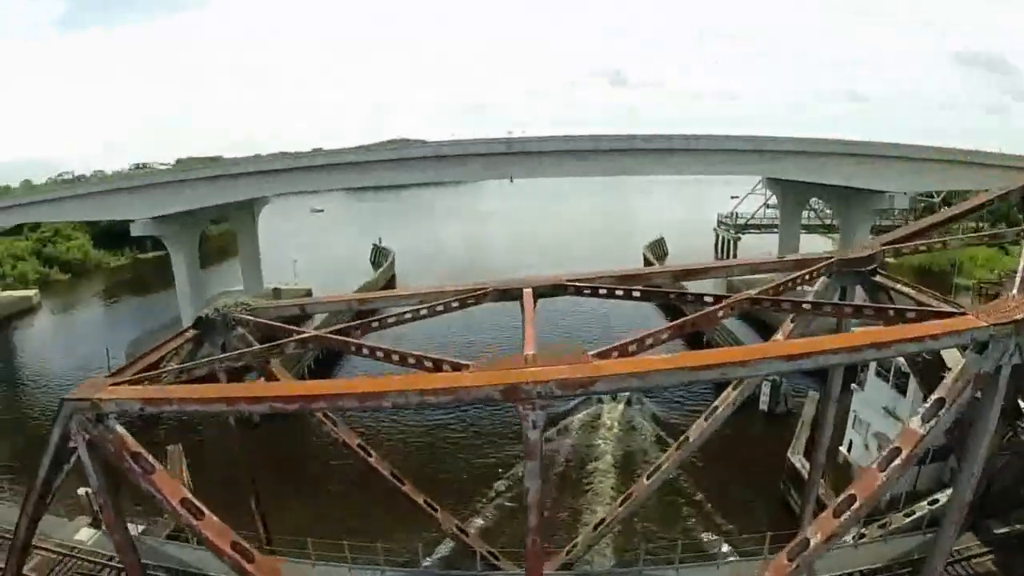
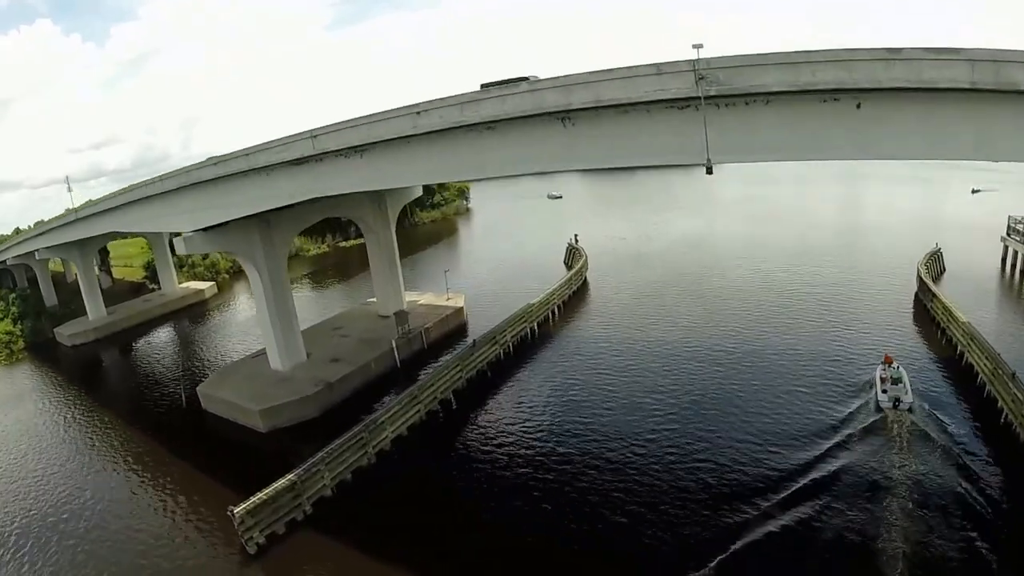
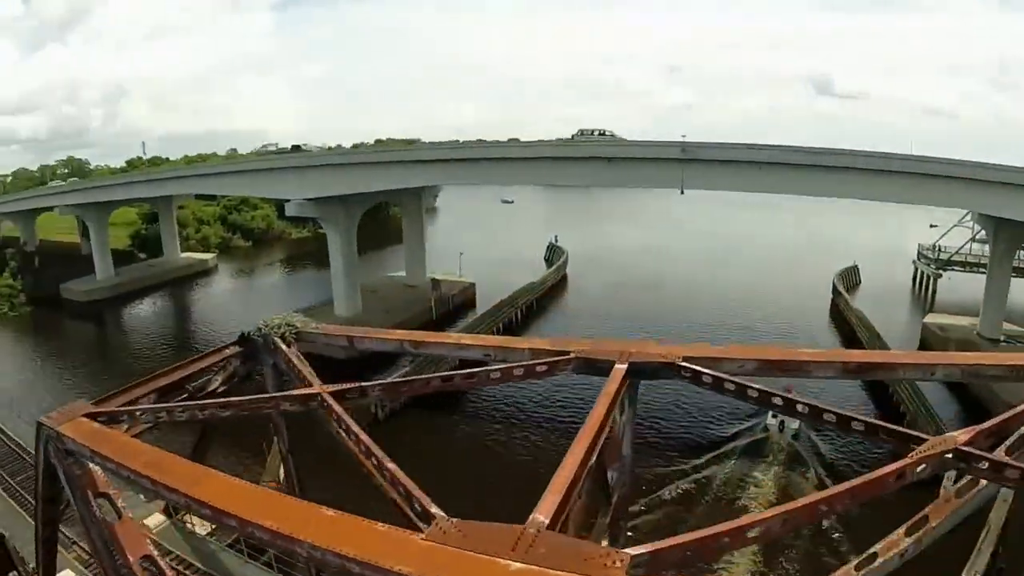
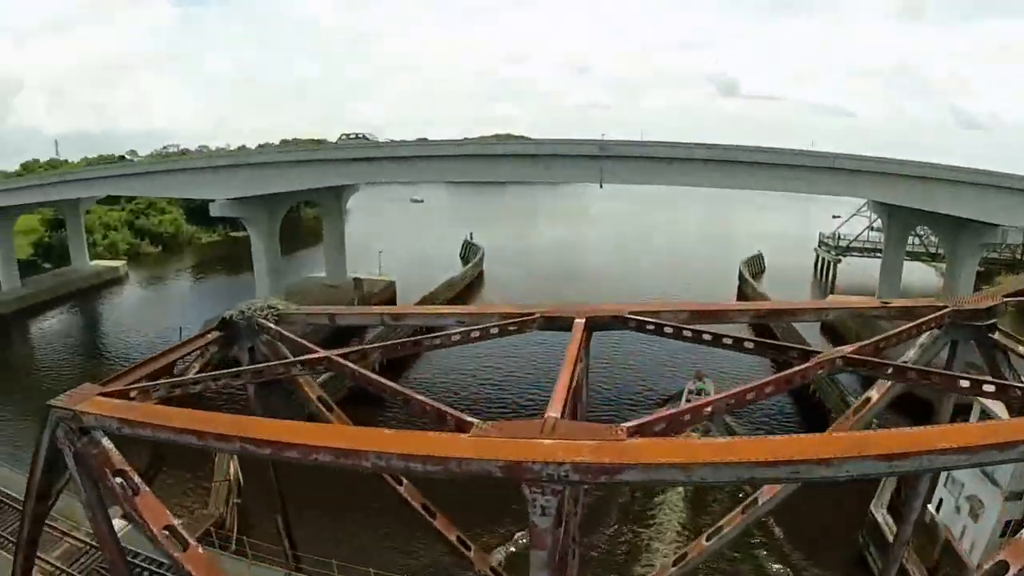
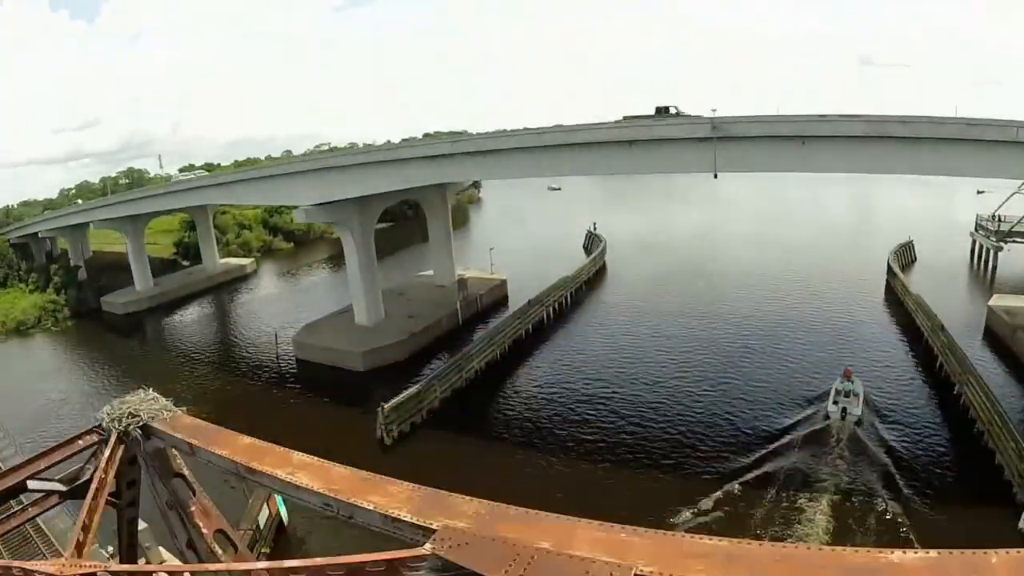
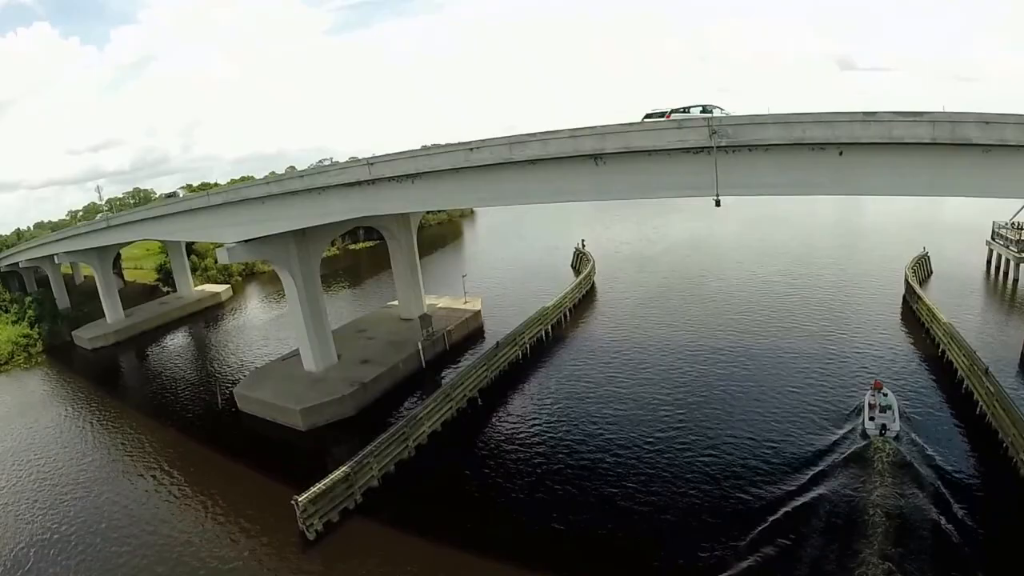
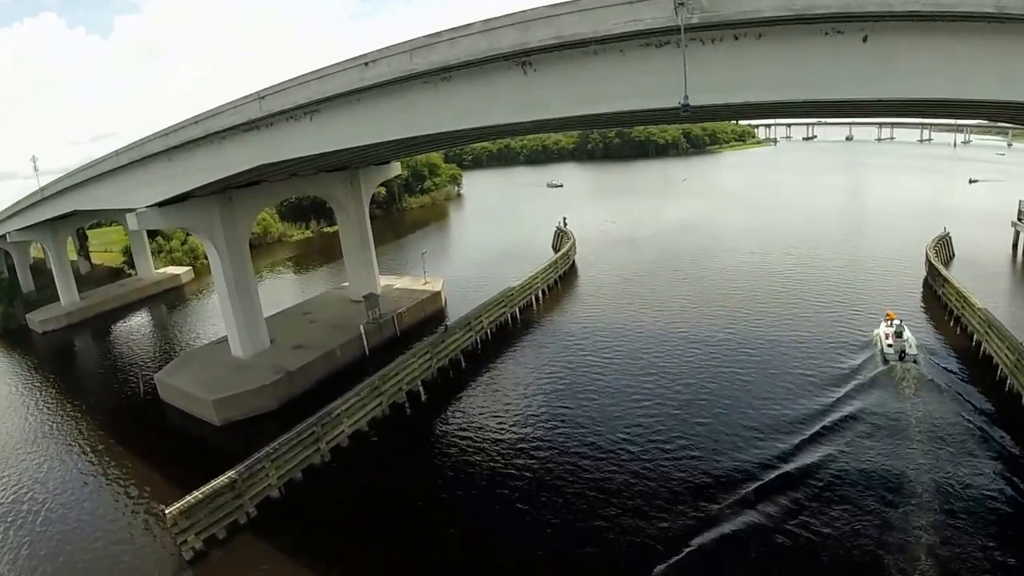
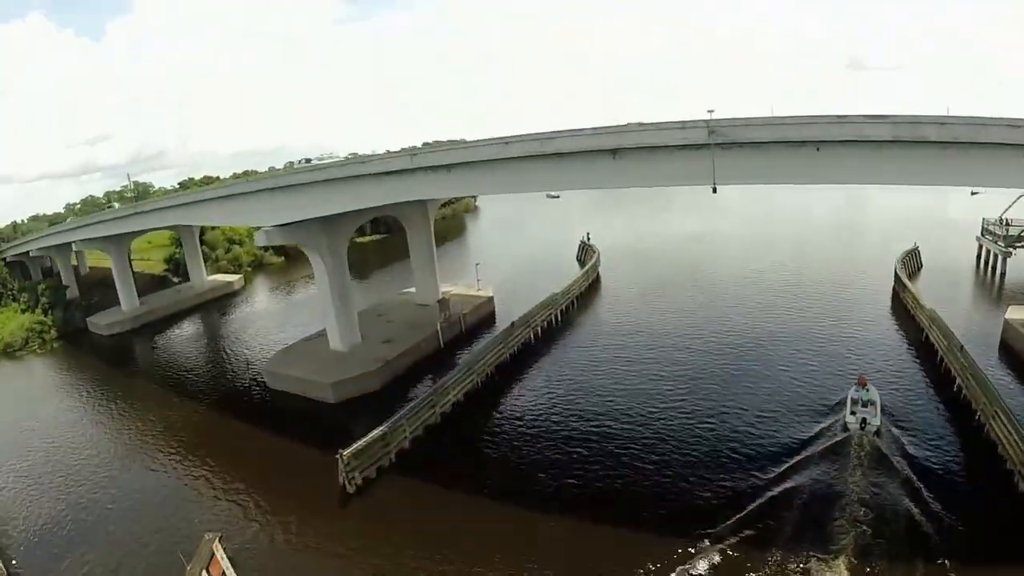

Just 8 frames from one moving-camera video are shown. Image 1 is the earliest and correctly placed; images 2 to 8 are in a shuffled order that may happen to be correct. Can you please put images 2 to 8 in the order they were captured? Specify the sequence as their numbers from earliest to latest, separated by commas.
4, 3, 5, 8, 6, 2, 7
